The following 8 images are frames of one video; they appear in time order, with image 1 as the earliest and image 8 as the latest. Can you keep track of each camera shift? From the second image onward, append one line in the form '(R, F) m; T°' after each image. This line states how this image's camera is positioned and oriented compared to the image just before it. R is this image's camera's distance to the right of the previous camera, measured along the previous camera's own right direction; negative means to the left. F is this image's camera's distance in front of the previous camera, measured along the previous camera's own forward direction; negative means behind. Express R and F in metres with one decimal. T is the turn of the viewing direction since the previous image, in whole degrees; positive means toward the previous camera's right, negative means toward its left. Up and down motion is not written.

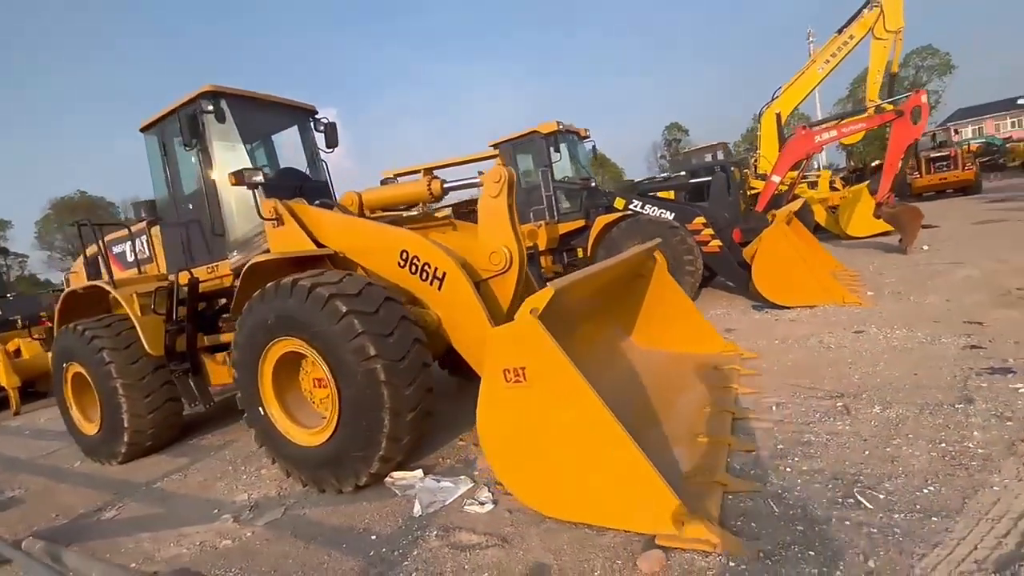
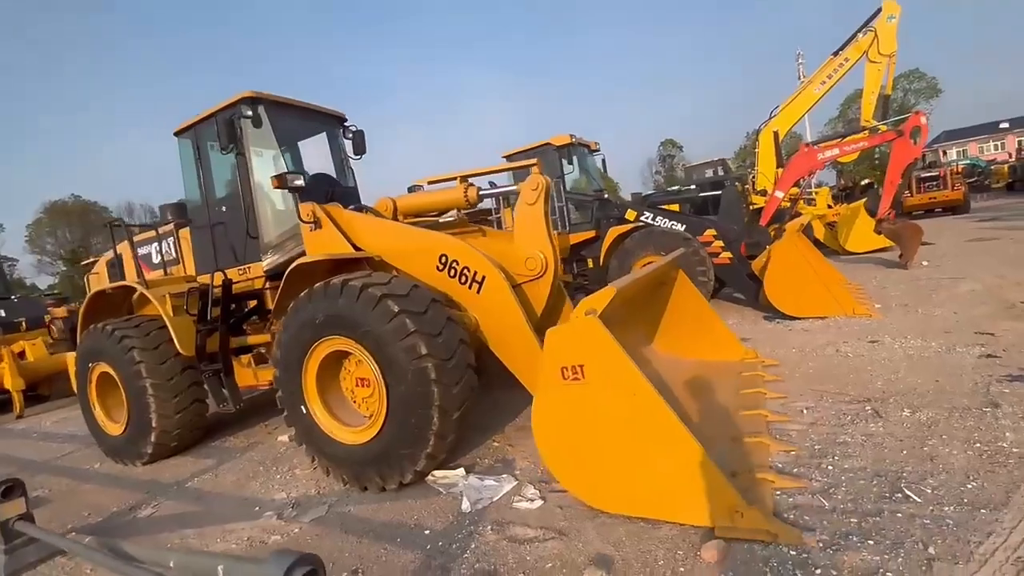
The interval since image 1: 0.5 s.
(-0.3, -0.1) m; +1°
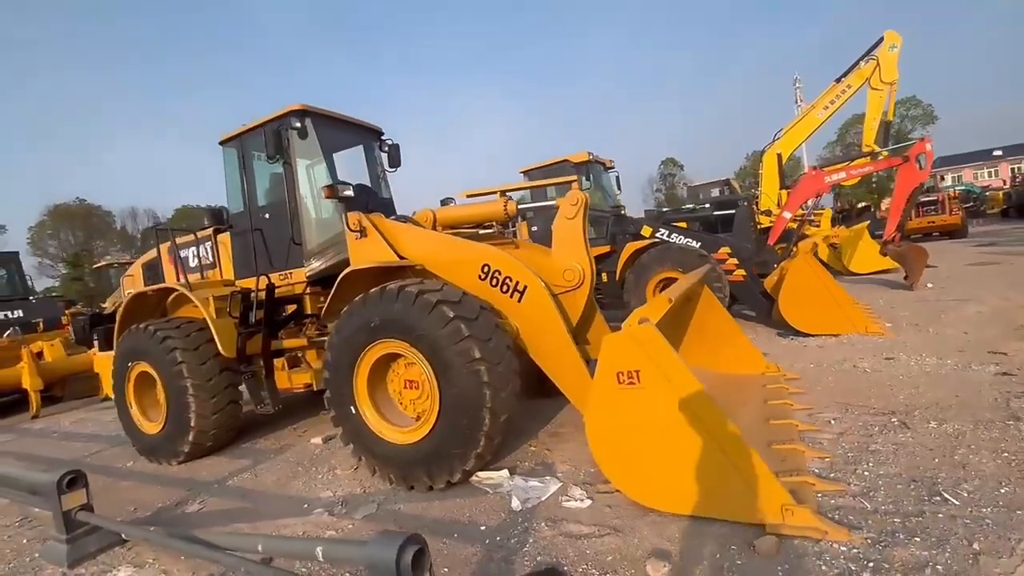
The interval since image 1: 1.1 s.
(-0.3, -0.2) m; 0°
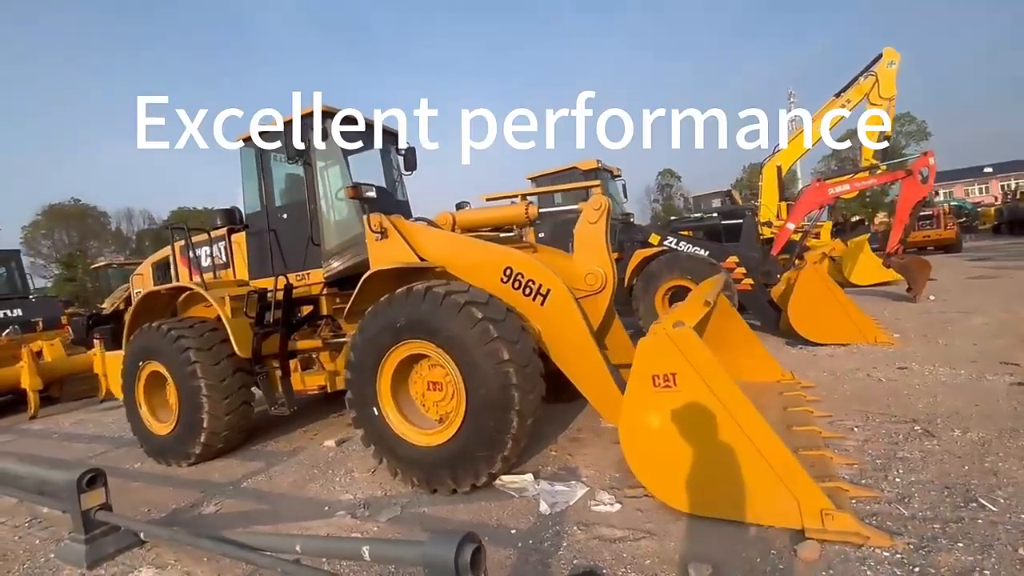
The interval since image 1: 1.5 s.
(-0.2, 0.0) m; +1°
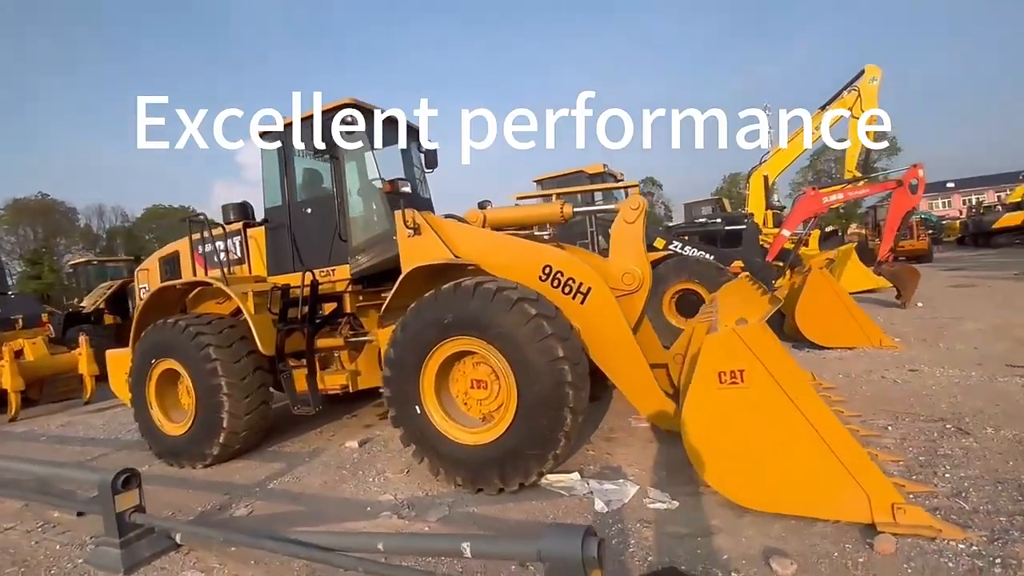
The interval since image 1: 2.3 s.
(-0.5, 0.0) m; +3°
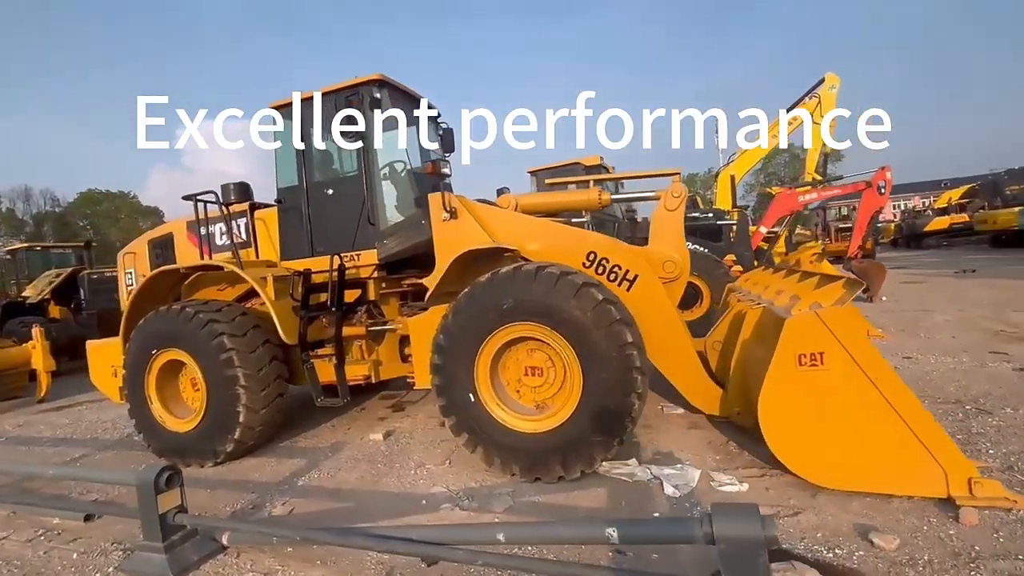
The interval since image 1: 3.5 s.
(-0.7, +0.1) m; +5°
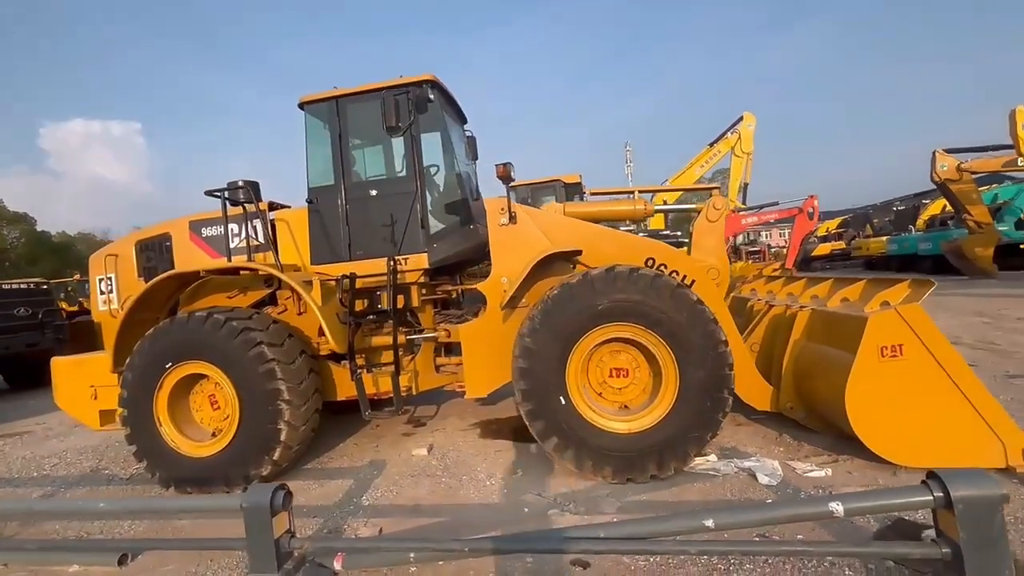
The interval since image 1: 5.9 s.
(-1.2, +0.1) m; +10°
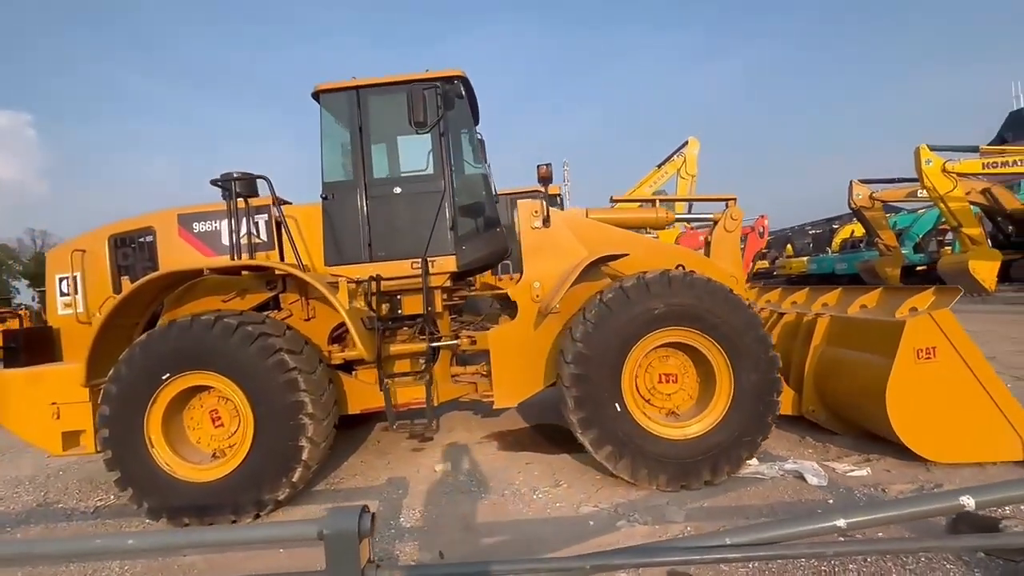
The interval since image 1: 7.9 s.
(-0.8, +0.2) m; +8°
